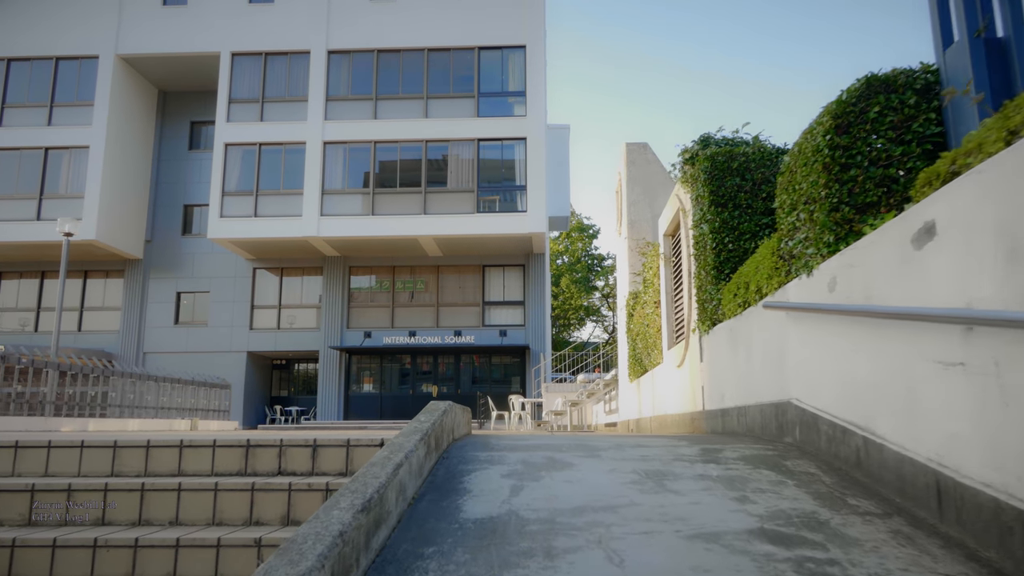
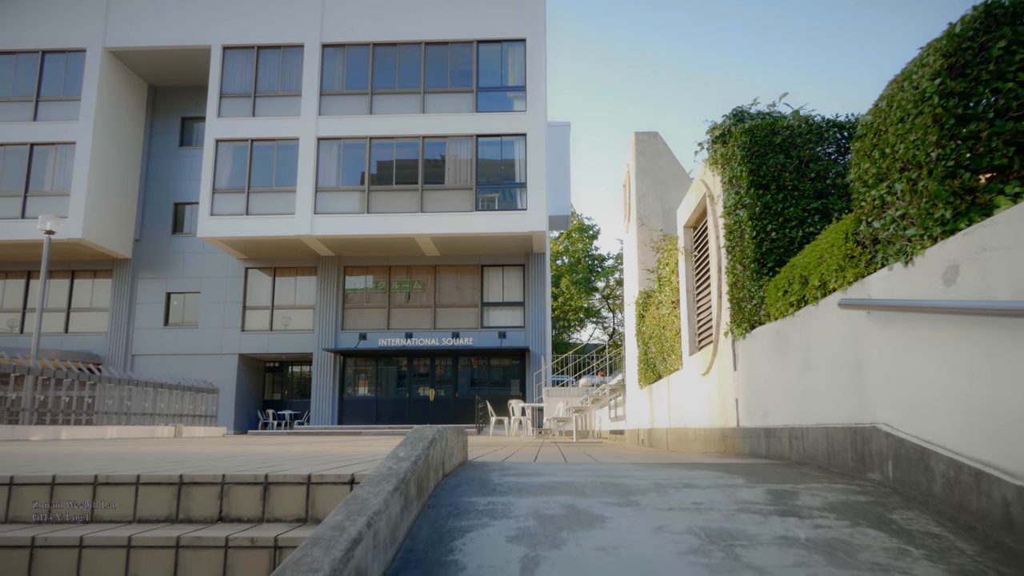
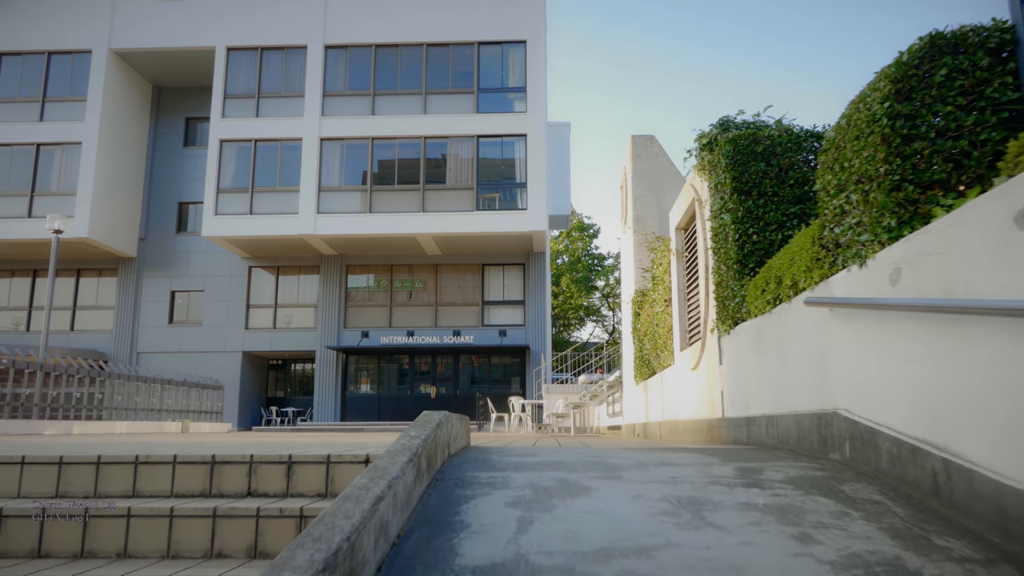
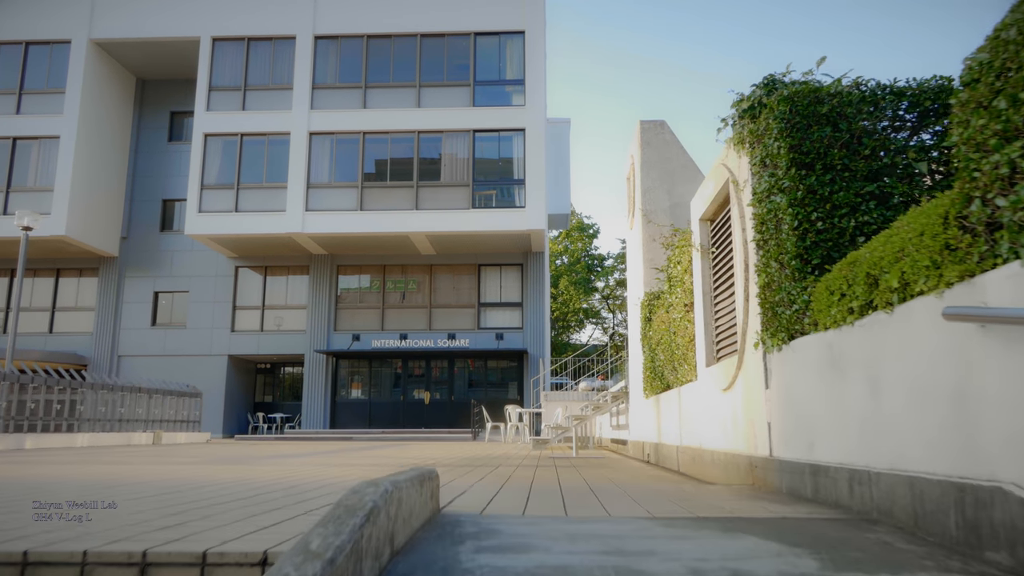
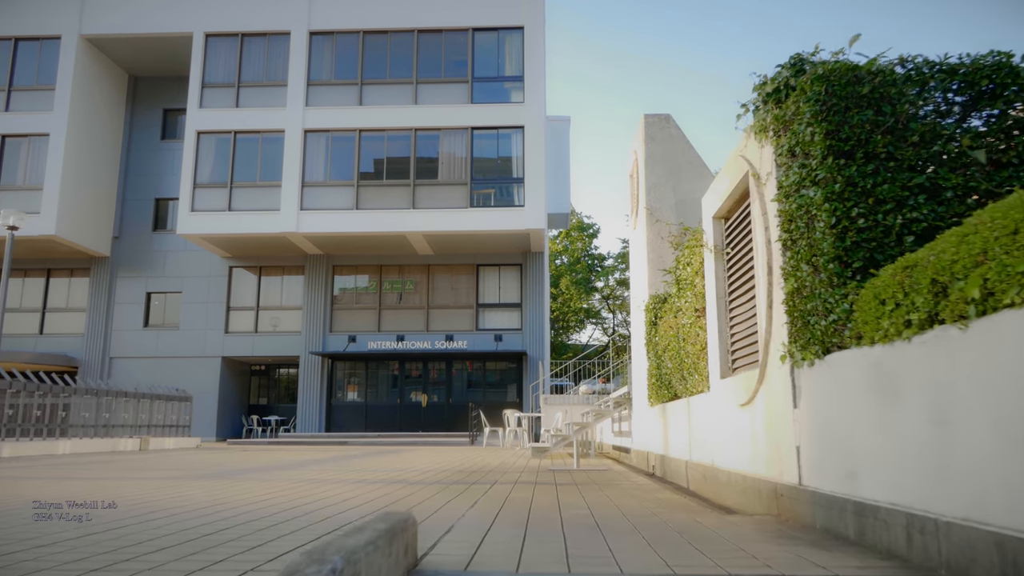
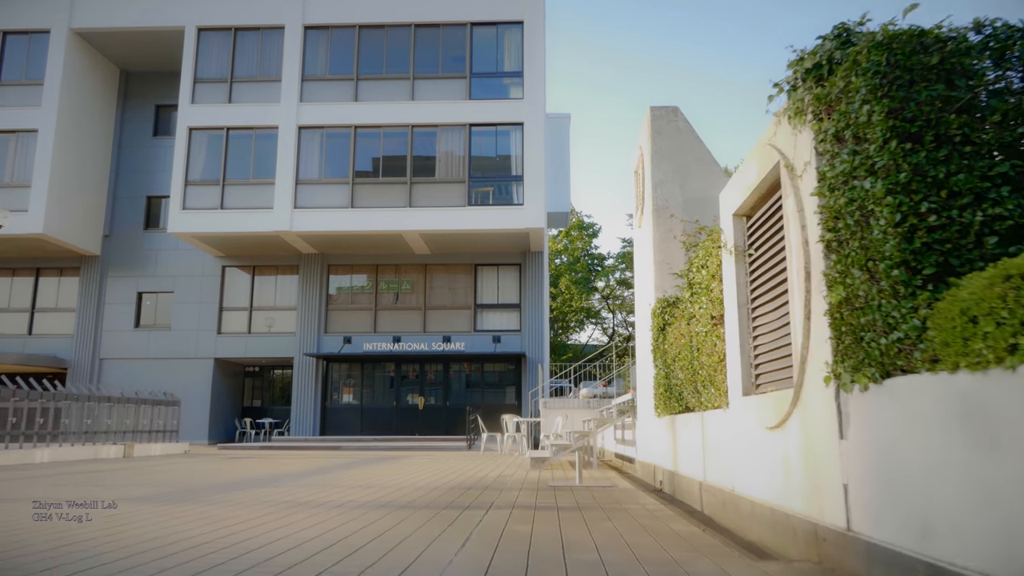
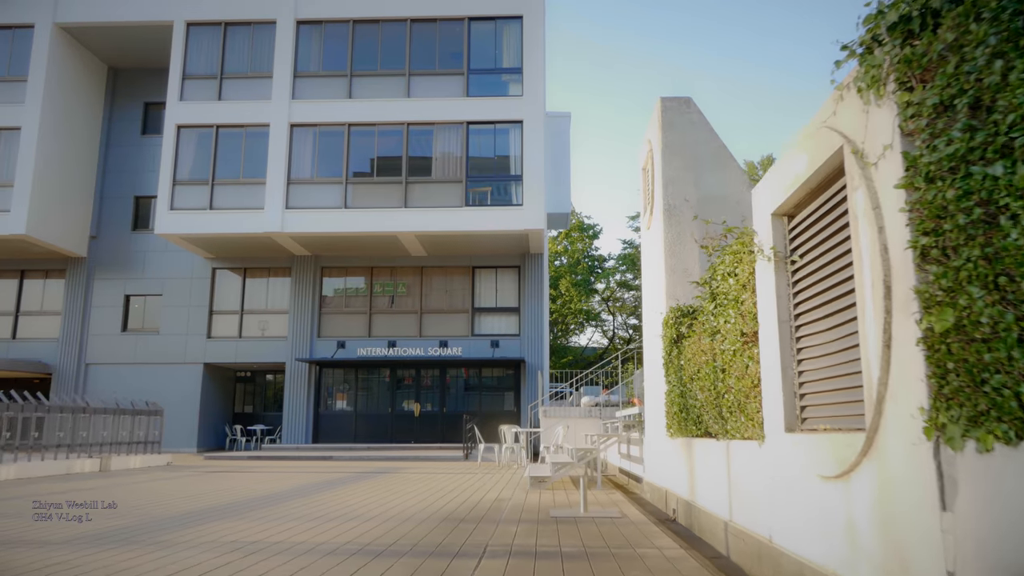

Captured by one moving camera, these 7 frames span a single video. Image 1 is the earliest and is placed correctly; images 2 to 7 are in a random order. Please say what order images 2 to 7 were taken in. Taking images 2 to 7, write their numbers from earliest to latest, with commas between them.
3, 2, 4, 5, 6, 7
